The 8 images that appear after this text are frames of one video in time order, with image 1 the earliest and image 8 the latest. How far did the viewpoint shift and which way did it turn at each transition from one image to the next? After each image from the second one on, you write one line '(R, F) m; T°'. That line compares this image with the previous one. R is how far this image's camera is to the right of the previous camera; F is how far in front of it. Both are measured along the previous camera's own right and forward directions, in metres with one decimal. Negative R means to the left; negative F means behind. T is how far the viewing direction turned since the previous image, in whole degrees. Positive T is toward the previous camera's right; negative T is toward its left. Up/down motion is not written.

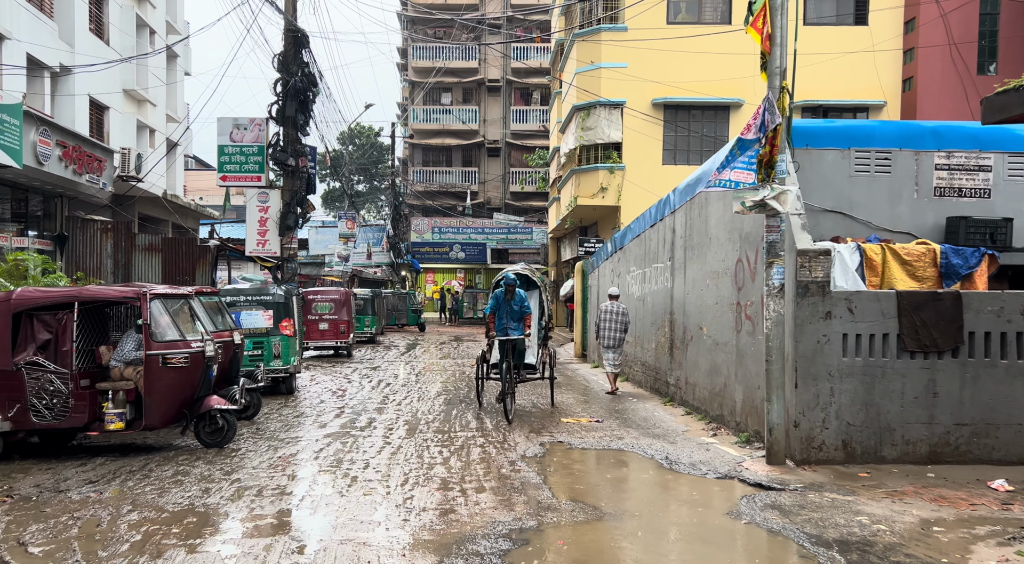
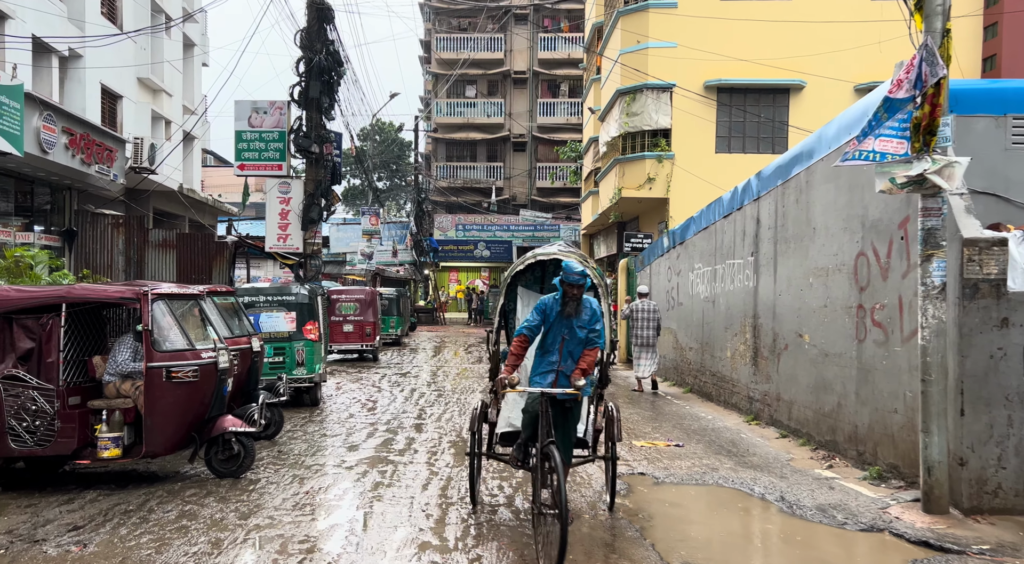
(-0.5, +1.4) m; -1°
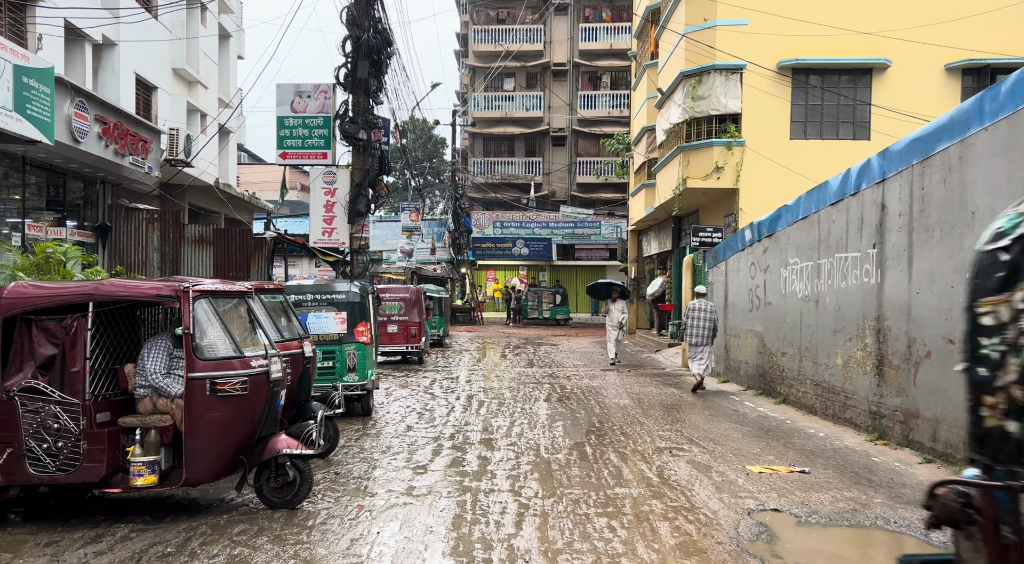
(-0.6, +1.2) m; -2°
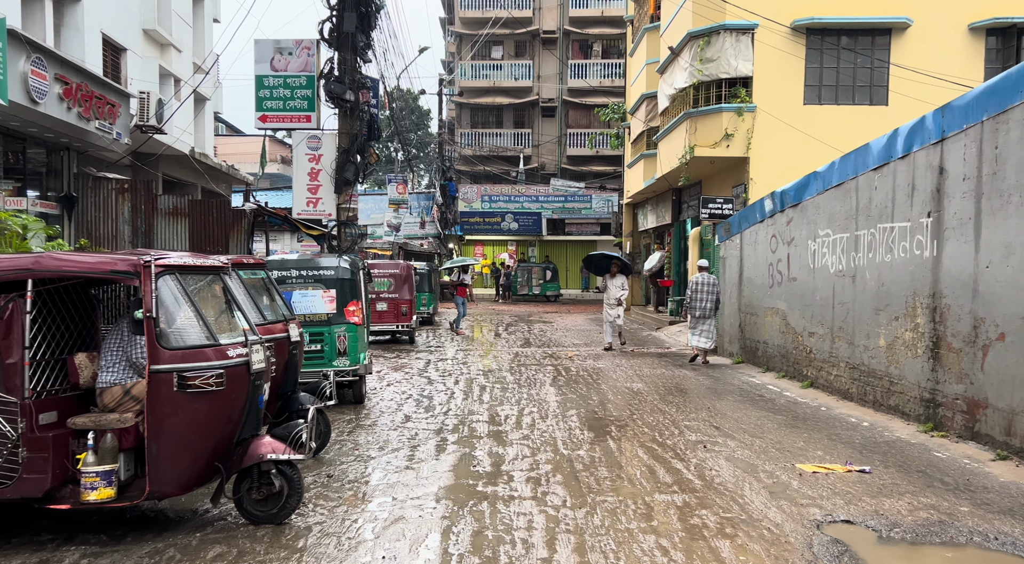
(-0.3, +0.9) m; +1°
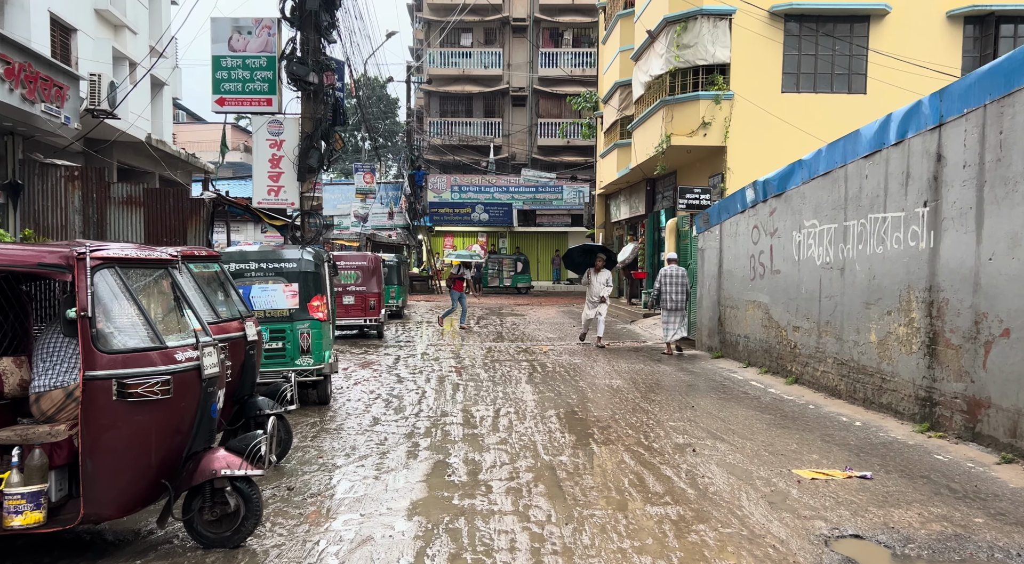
(-0.1, +0.5) m; +2°
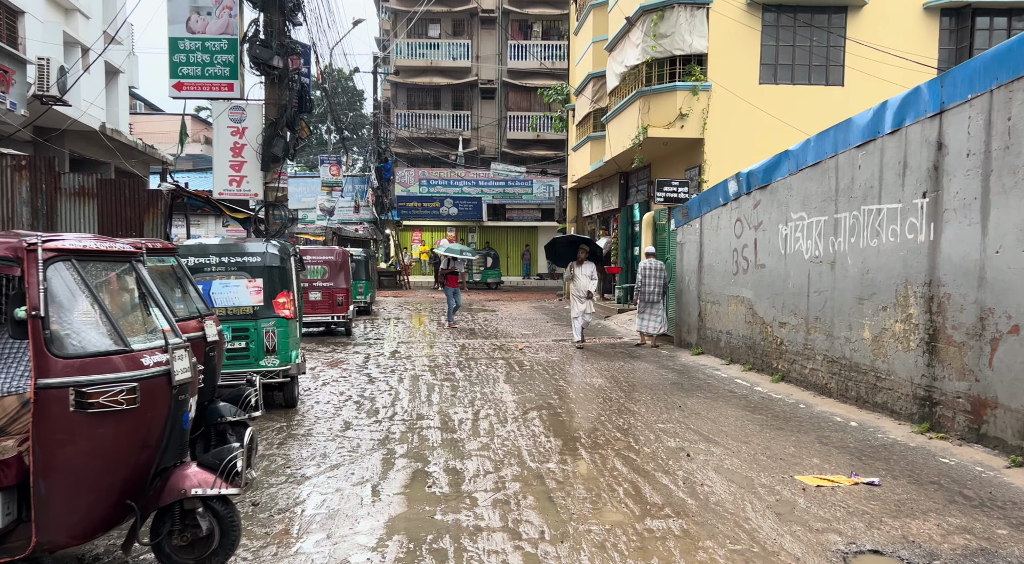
(-0.1, +0.4) m; +3°
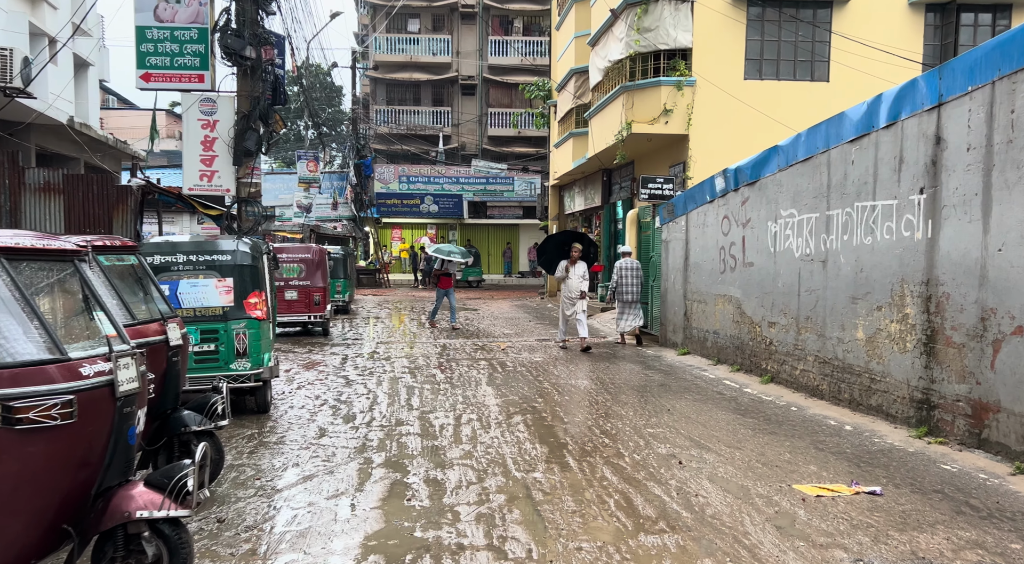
(0.0, +0.3) m; +1°
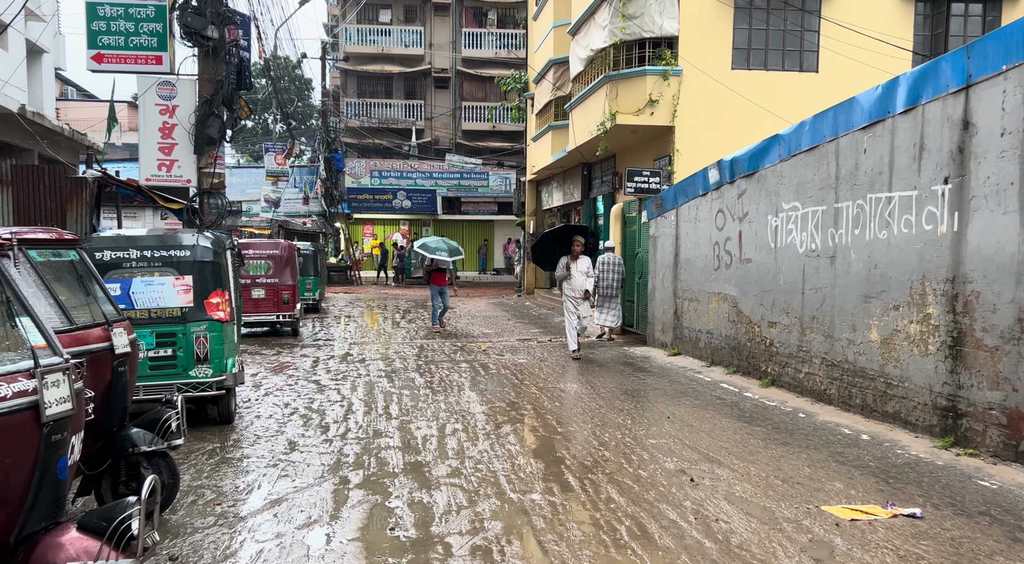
(-0.2, +0.6) m; +2°
